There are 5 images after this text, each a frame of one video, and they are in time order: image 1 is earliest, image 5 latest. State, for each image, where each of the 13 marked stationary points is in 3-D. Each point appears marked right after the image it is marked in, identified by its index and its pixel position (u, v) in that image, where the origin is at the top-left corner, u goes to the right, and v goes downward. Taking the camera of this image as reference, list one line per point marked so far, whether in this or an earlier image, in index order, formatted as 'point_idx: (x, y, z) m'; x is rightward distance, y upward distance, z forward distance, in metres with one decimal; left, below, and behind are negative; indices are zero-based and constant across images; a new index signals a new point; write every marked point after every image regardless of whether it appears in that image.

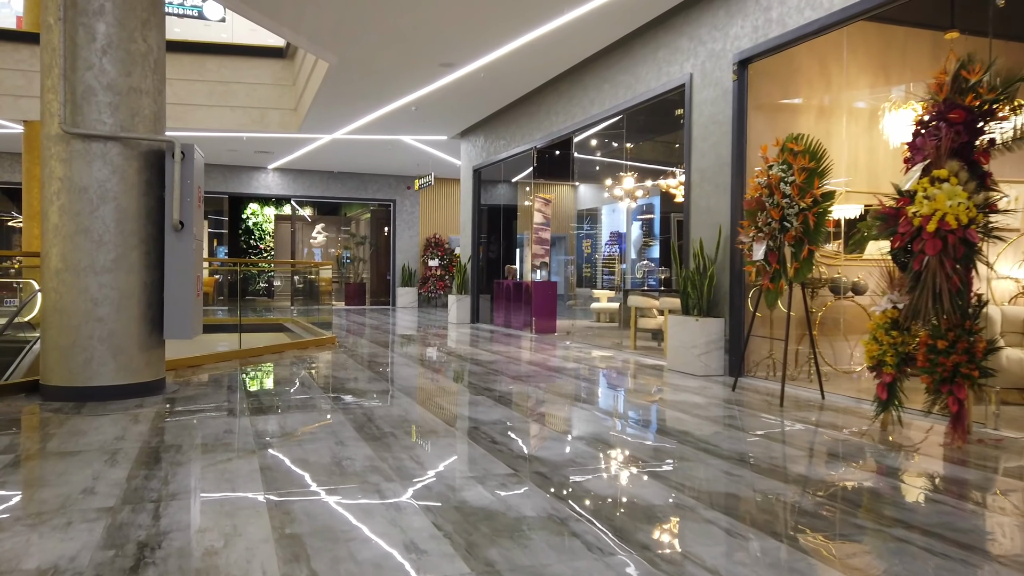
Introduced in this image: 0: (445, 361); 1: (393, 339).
0: (-0.6, -0.6, +7.1) m
1: (-1.5, -0.6, +9.6) m
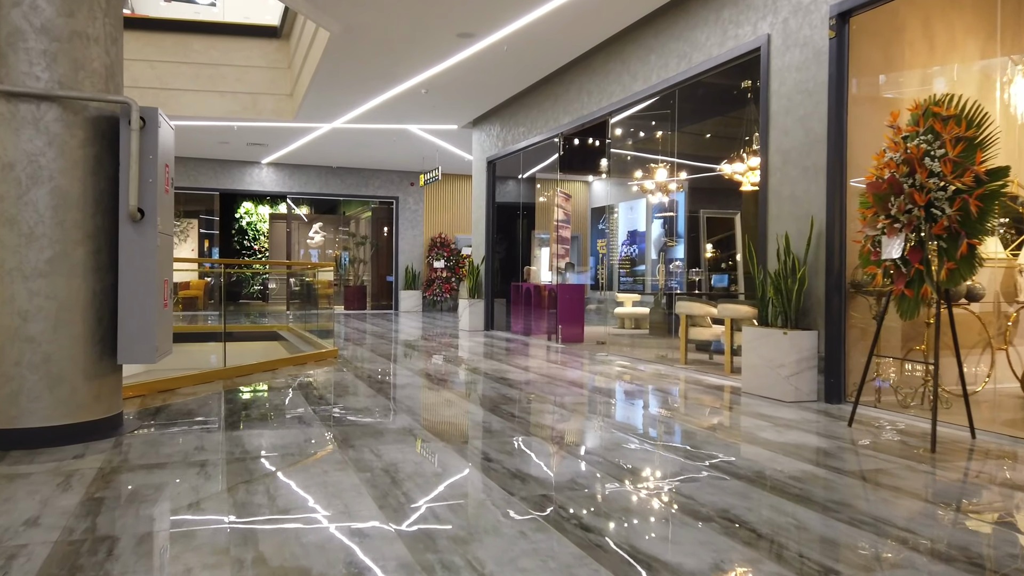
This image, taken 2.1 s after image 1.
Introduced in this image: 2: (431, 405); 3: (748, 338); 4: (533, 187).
0: (-0.3, -0.7, +6.0) m
1: (-1.2, -0.7, +8.5) m
2: (-0.5, -0.7, +4.5) m
3: (+1.5, -0.3, +5.2) m
4: (+0.3, +1.2, +10.0) m
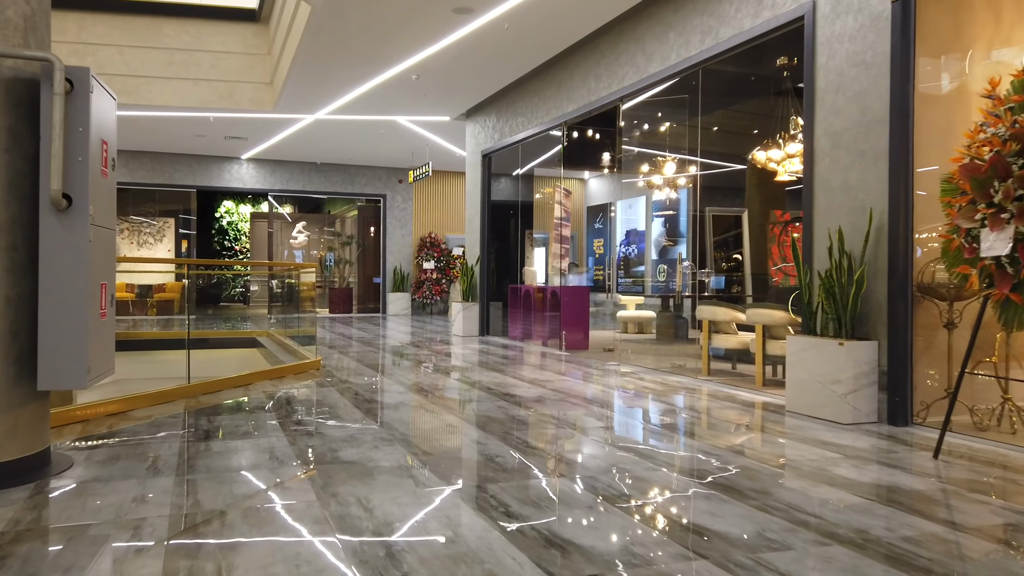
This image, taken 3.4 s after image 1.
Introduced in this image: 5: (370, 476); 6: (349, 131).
0: (-0.3, -0.7, +5.3) m
1: (-1.2, -0.7, +7.7) m
2: (-0.4, -0.7, +3.8) m
3: (+1.6, -0.3, +4.5) m
4: (+0.2, +1.2, +9.3) m
5: (-0.5, -0.7, +3.0) m
6: (-2.4, +2.3, +11.6) m
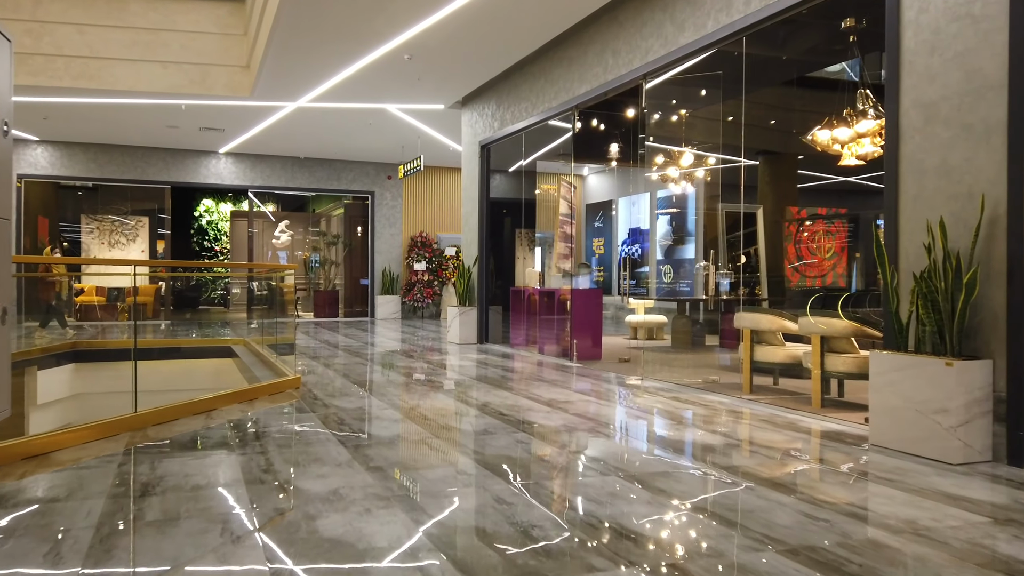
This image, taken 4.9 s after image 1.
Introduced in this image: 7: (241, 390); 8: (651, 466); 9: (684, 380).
0: (-0.2, -0.7, +4.5) m
1: (-1.1, -0.7, +6.9) m
2: (-0.3, -0.7, +3.0) m
3: (+1.7, -0.4, +3.7) m
4: (+0.2, +1.2, +8.5) m
5: (-0.4, -0.7, +2.1) m
6: (-2.4, +2.2, +10.7) m
7: (-1.8, -0.7, +5.3) m
8: (+0.6, -0.8, +3.3) m
9: (+1.3, -0.7, +6.1) m
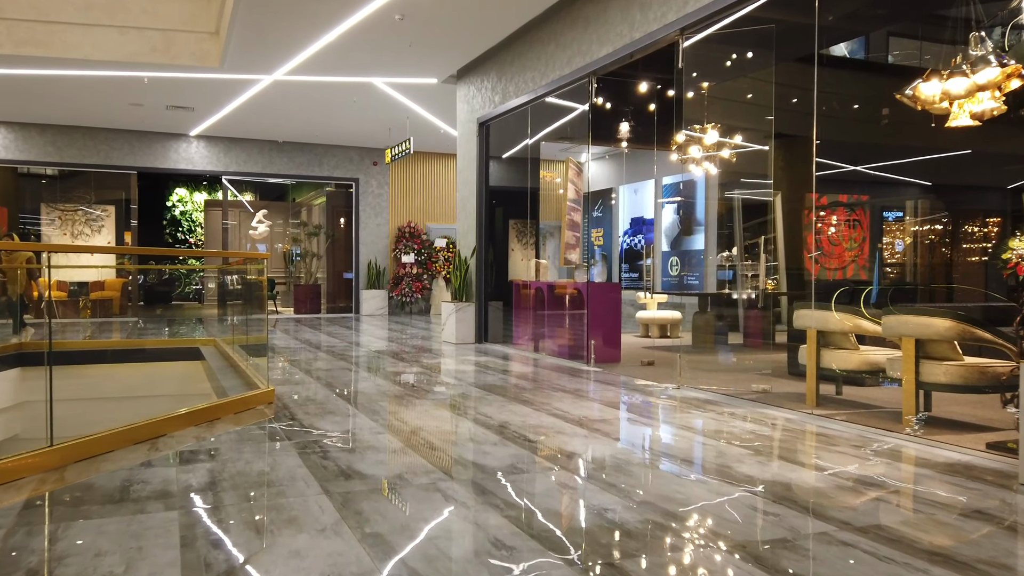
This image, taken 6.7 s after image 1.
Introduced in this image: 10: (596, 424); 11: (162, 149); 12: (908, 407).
0: (-0.1, -0.7, +3.5) m
1: (-1.1, -0.7, +5.9) m
2: (-0.1, -0.7, +2.1) m
3: (+1.8, -0.3, +2.8) m
4: (+0.3, +1.2, +7.6) m
5: (-0.2, -0.7, +1.2) m
6: (-2.4, +2.3, +9.7) m
7: (-1.7, -0.6, +4.4) m
8: (+0.7, -0.7, +2.4) m
9: (+1.4, -0.7, +5.2) m
10: (+0.4, -0.7, +4.1) m
11: (-5.5, +2.2, +12.6) m
12: (+1.9, -0.6, +4.0) m
